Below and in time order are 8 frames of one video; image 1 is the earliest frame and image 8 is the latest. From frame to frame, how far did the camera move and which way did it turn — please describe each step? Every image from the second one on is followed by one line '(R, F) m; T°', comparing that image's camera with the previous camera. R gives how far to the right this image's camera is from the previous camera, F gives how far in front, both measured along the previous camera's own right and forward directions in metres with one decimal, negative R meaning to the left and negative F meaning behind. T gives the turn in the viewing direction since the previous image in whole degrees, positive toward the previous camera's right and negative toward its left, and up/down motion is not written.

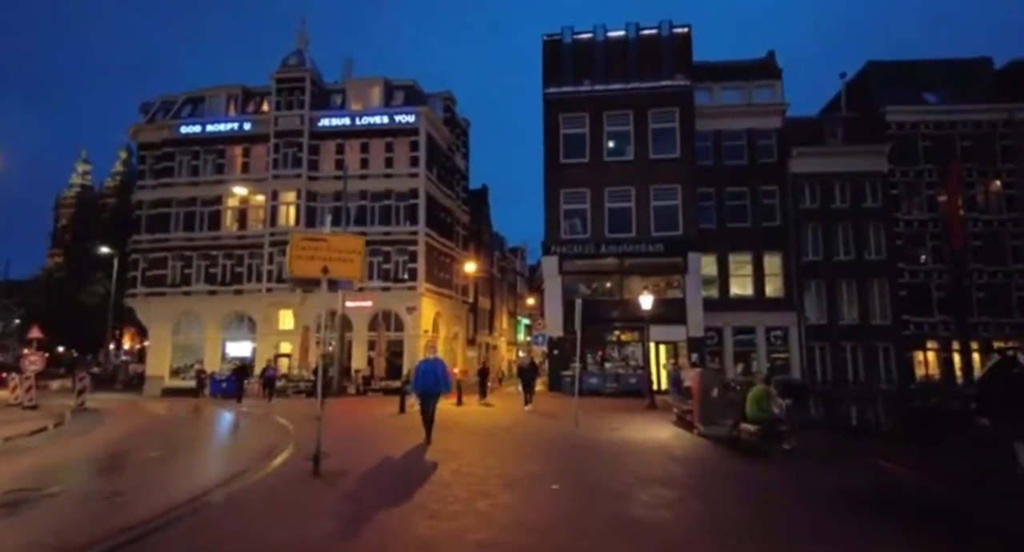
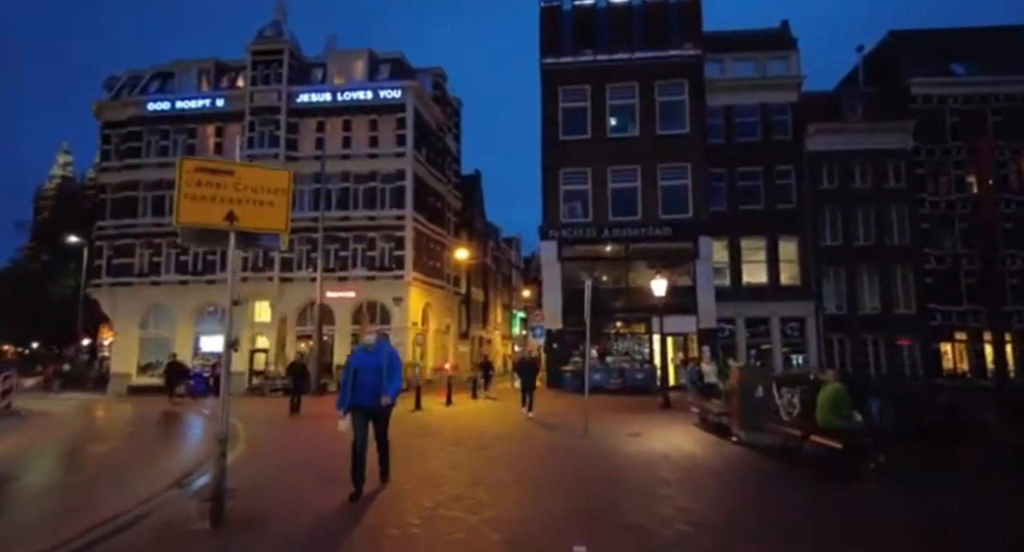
(-0.1, +3.0) m; +1°
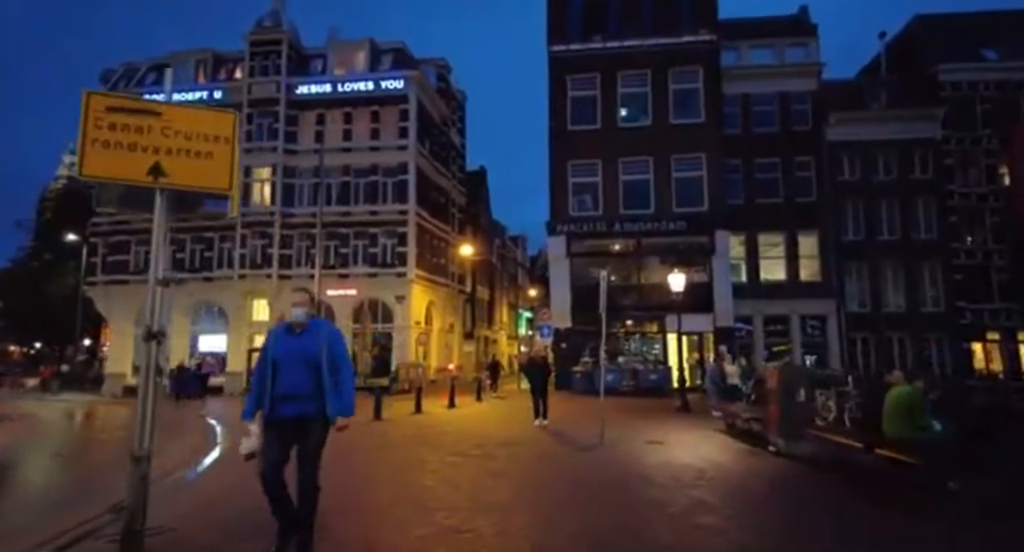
(0.0, +1.4) m; -1°
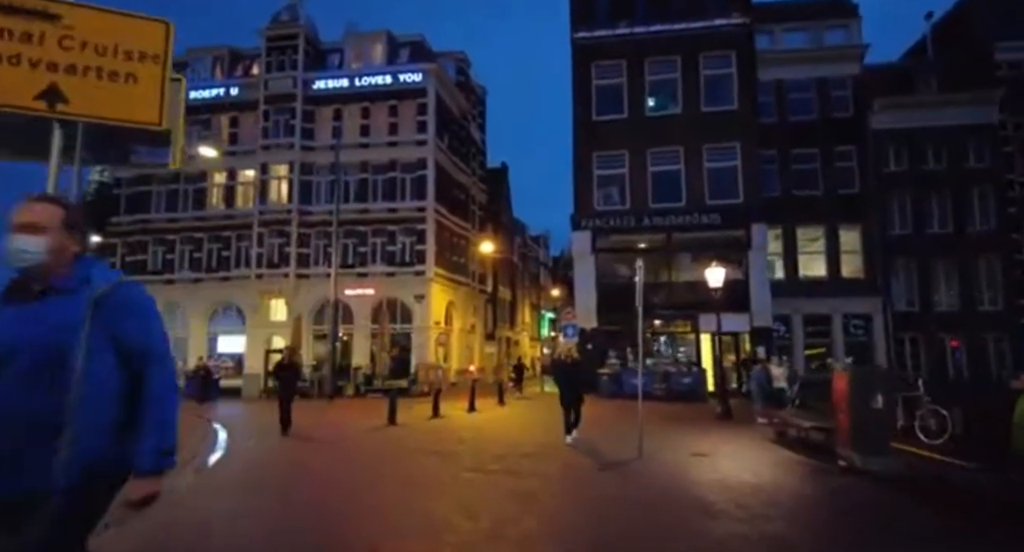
(-0.1, +1.4) m; -2°
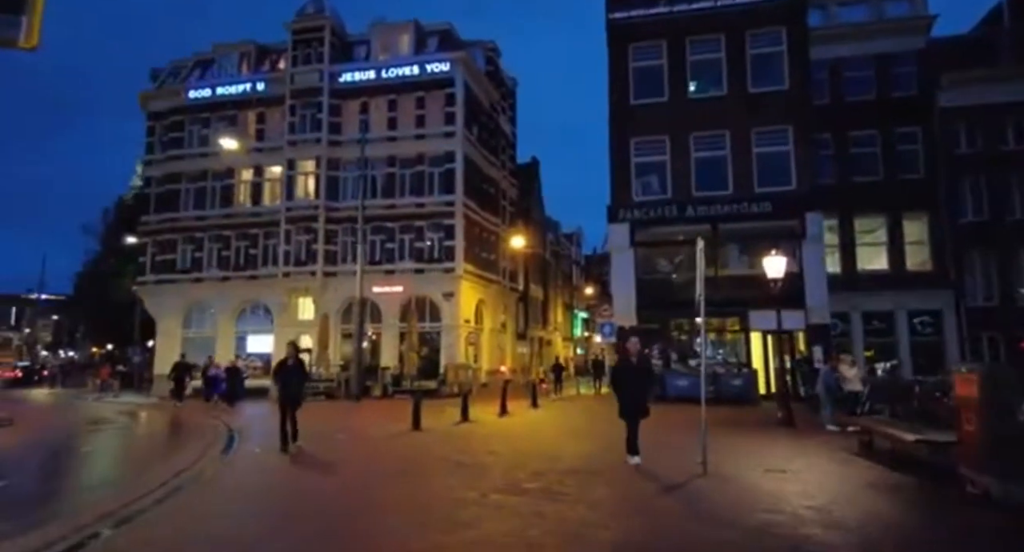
(-0.1, +1.6) m; -3°
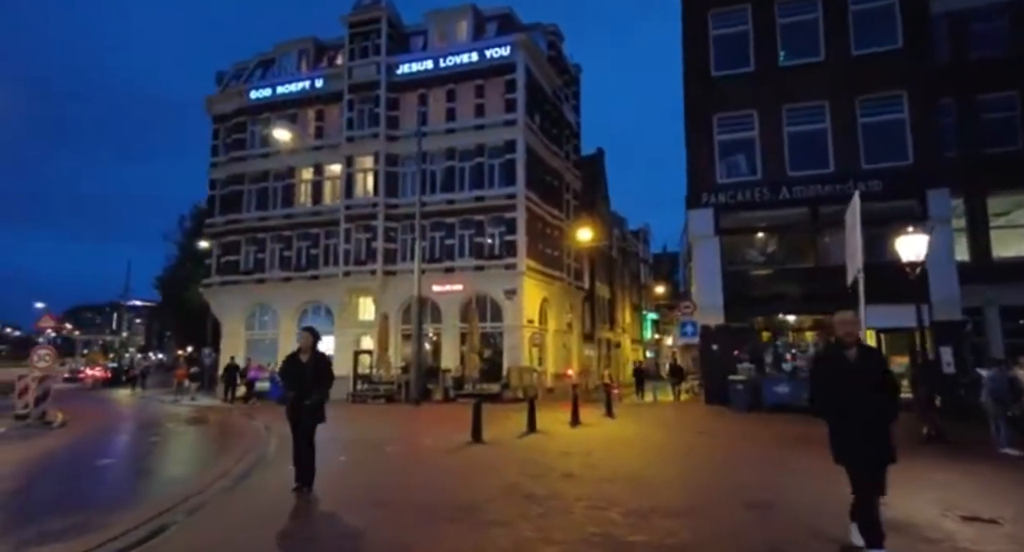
(-0.2, +2.3) m; -6°
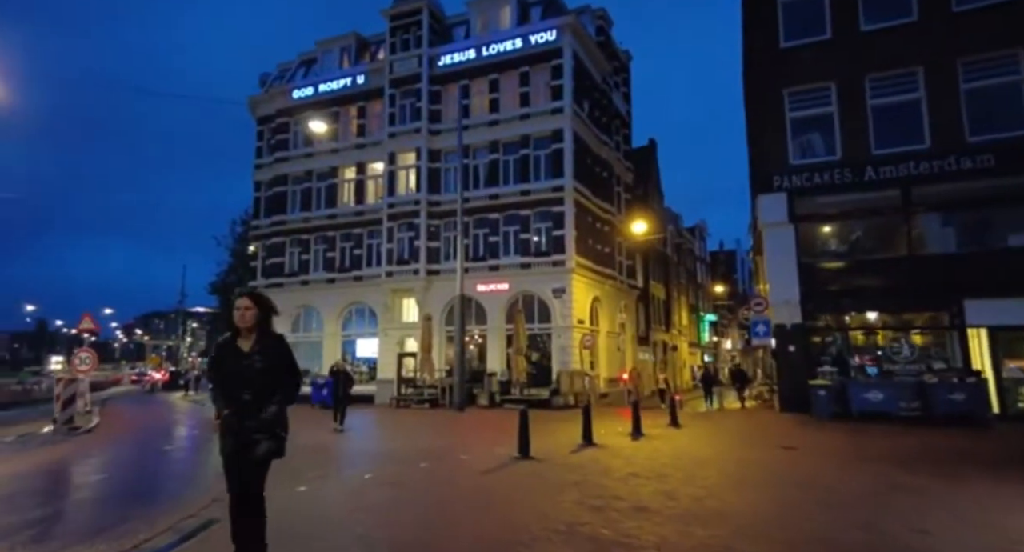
(-0.1, +1.9) m; -5°
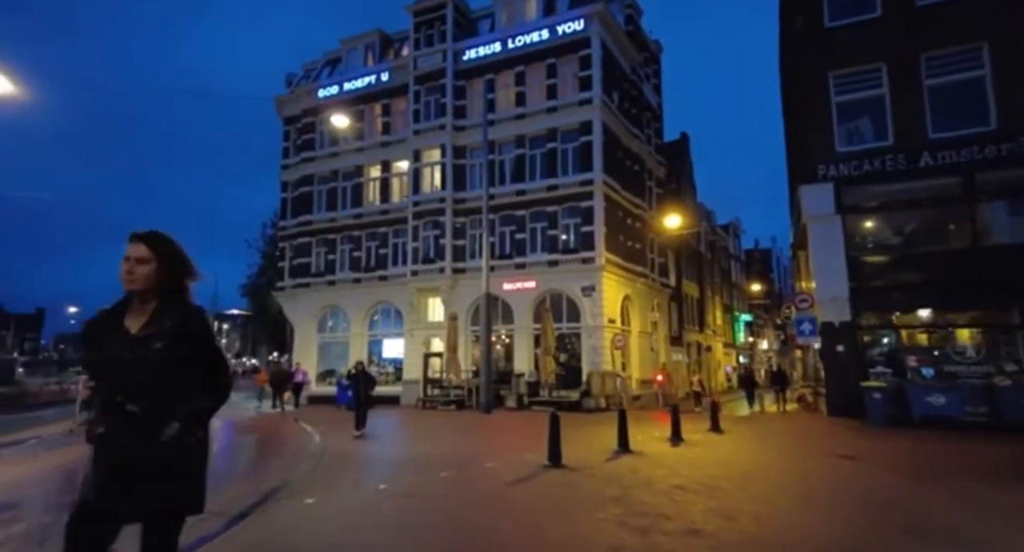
(0.0, +0.9) m; -3°
